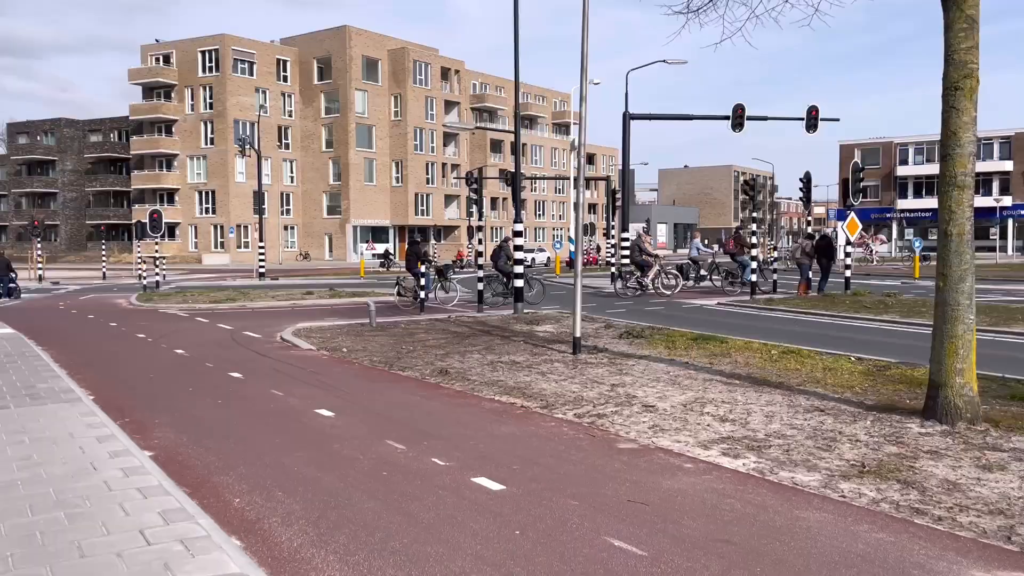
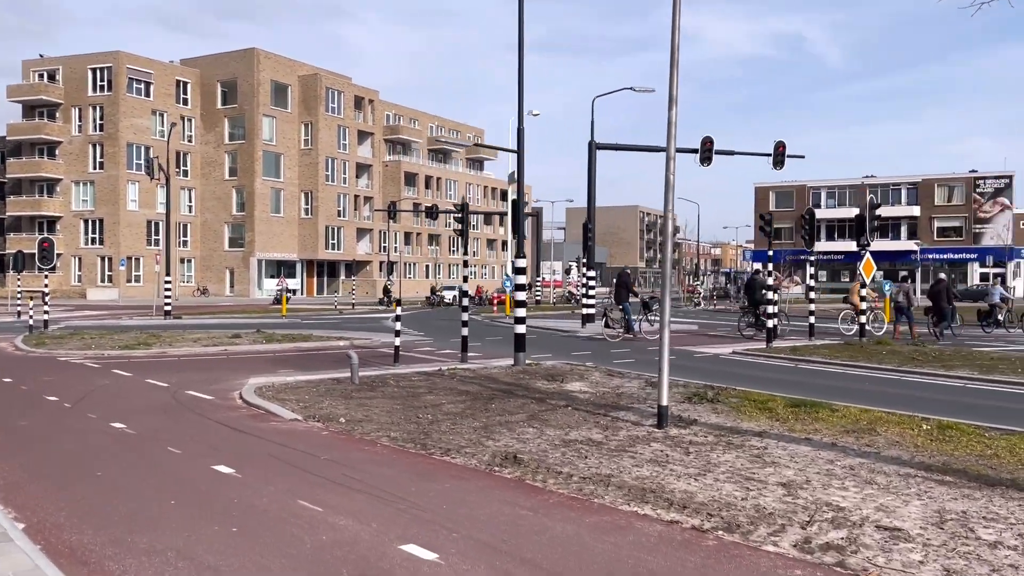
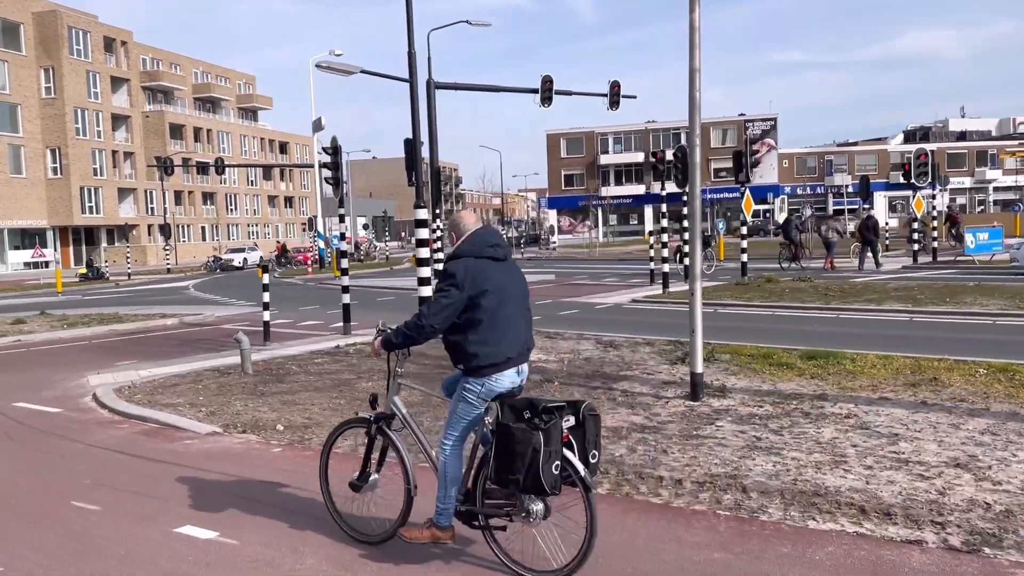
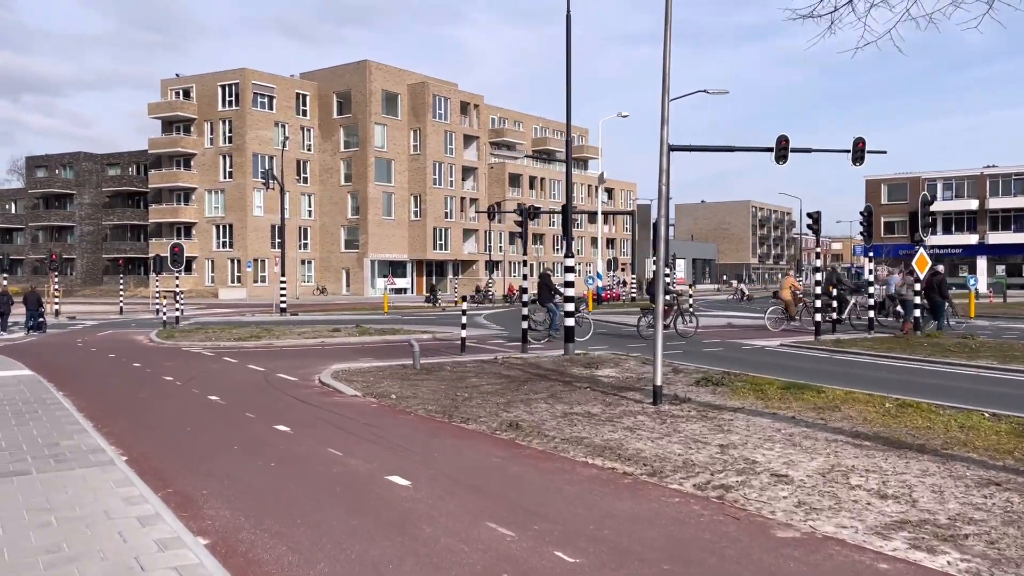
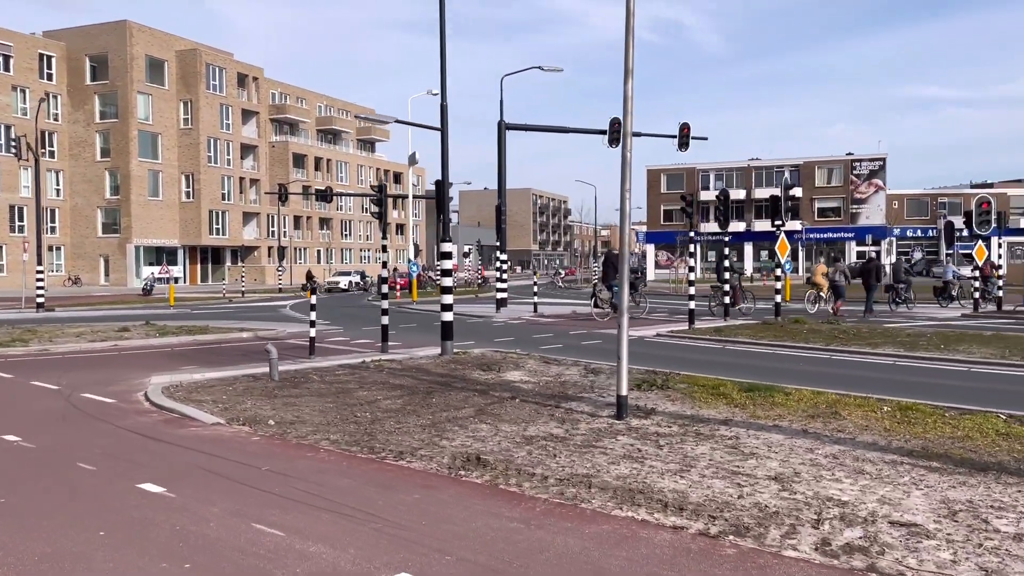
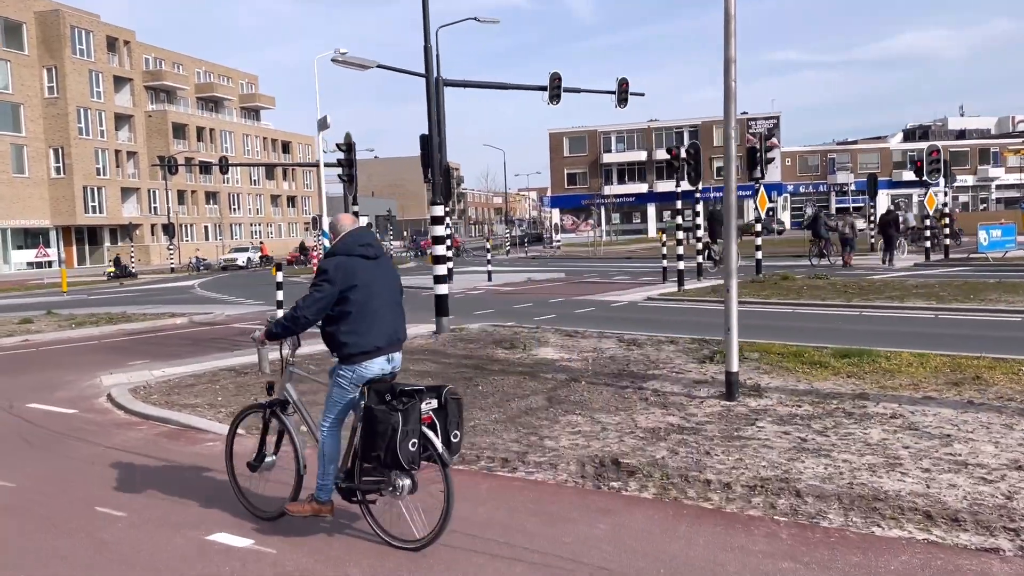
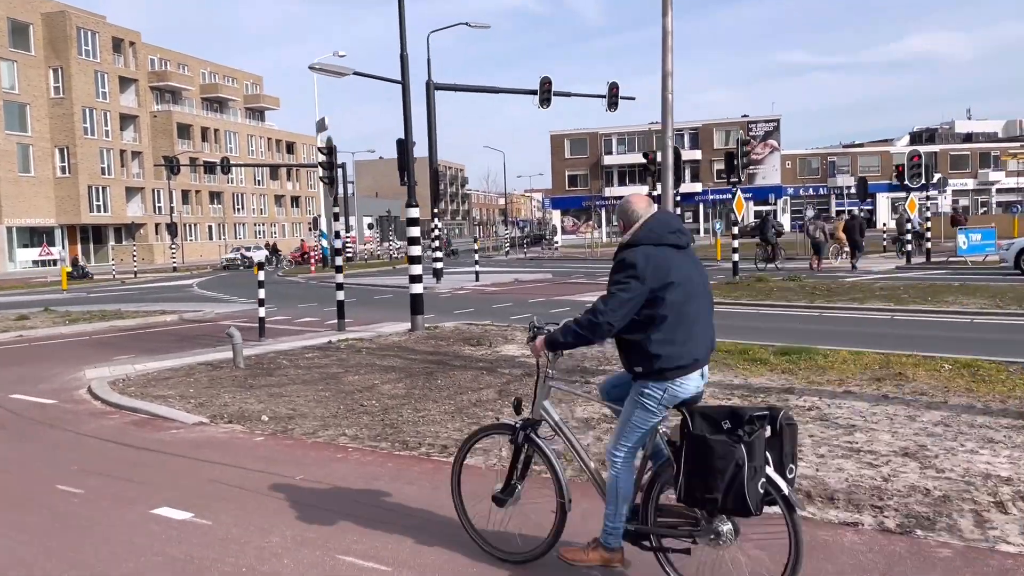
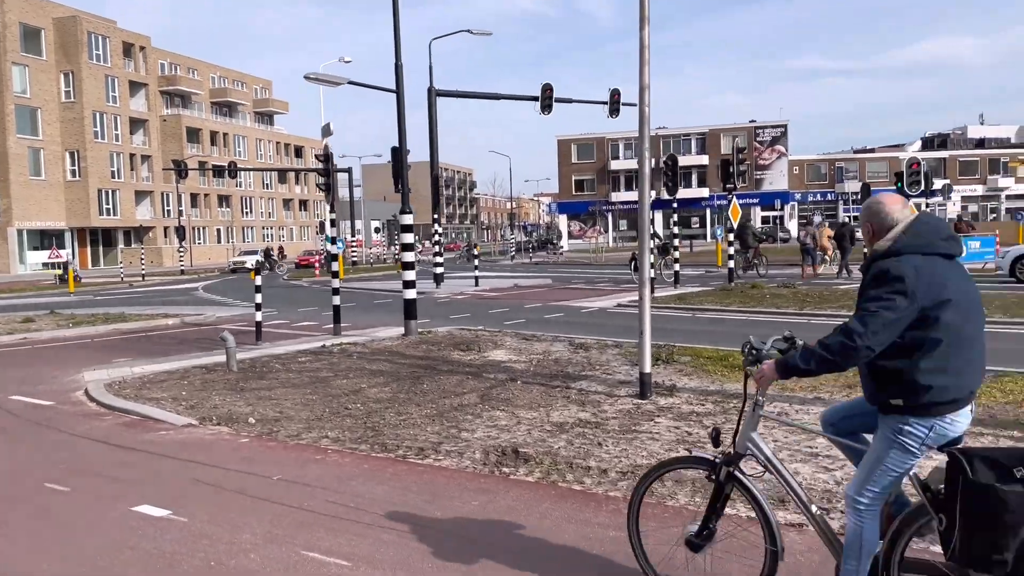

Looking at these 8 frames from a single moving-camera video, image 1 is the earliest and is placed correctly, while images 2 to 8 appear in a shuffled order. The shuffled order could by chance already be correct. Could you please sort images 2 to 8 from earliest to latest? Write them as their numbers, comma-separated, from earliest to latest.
4, 2, 5, 8, 7, 3, 6
